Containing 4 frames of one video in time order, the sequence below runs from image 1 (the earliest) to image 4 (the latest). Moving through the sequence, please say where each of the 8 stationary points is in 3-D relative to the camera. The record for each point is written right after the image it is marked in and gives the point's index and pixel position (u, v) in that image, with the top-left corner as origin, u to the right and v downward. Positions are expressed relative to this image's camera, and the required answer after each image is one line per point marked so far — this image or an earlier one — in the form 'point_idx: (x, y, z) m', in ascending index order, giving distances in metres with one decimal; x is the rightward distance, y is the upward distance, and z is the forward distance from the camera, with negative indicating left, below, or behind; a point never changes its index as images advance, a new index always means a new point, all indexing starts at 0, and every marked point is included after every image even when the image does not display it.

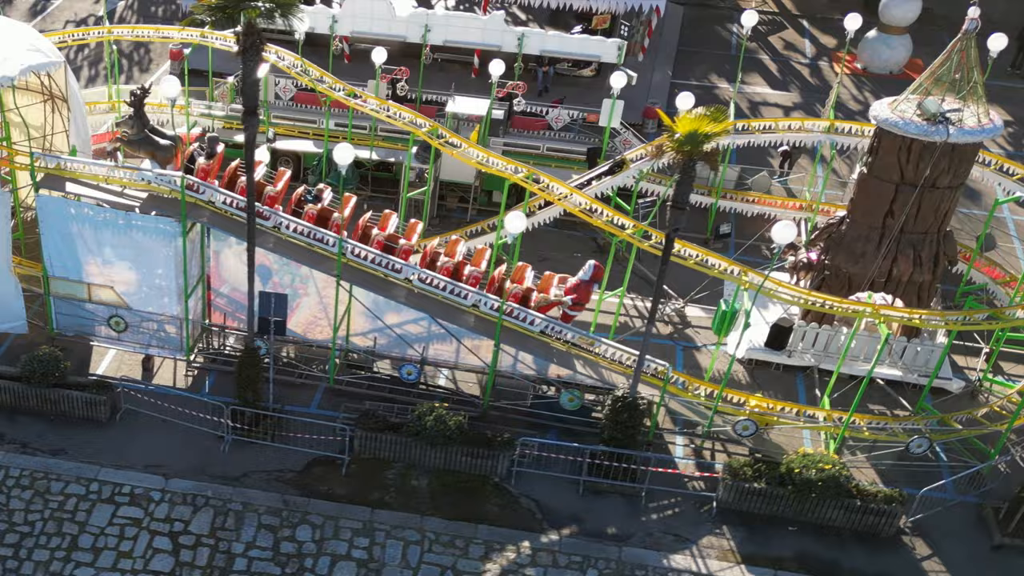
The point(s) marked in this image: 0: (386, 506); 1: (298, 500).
0: (-1.5, -2.6, +18.7) m
1: (-2.6, -2.5, +18.7) m
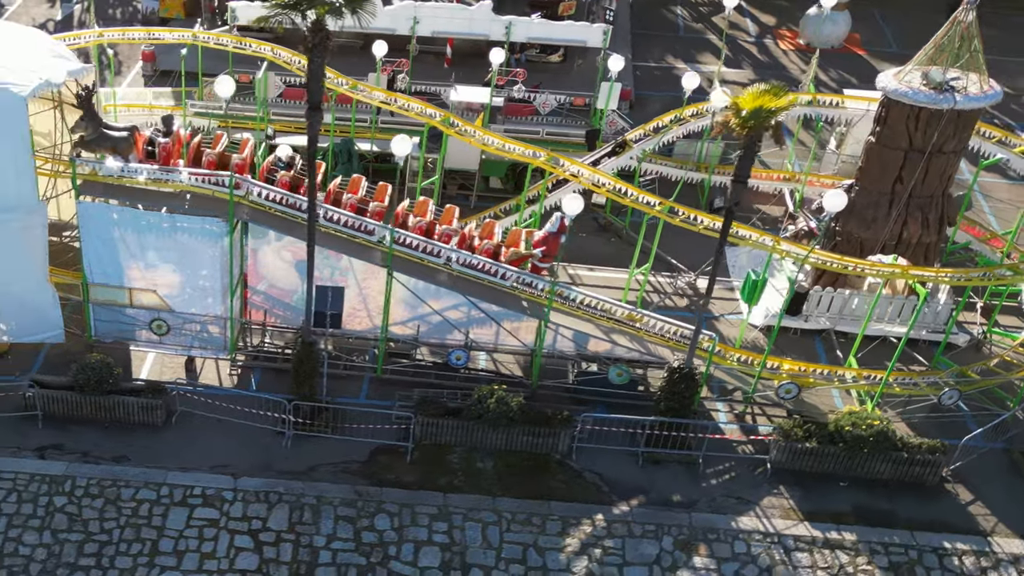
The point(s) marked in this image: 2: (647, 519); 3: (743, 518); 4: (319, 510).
0: (-0.7, -2.5, +19.0) m
1: (-1.7, -2.4, +18.9) m
2: (+1.6, -2.8, +18.8) m
3: (+2.8, -2.8, +19.0) m
4: (-2.3, -2.6, +18.5) m
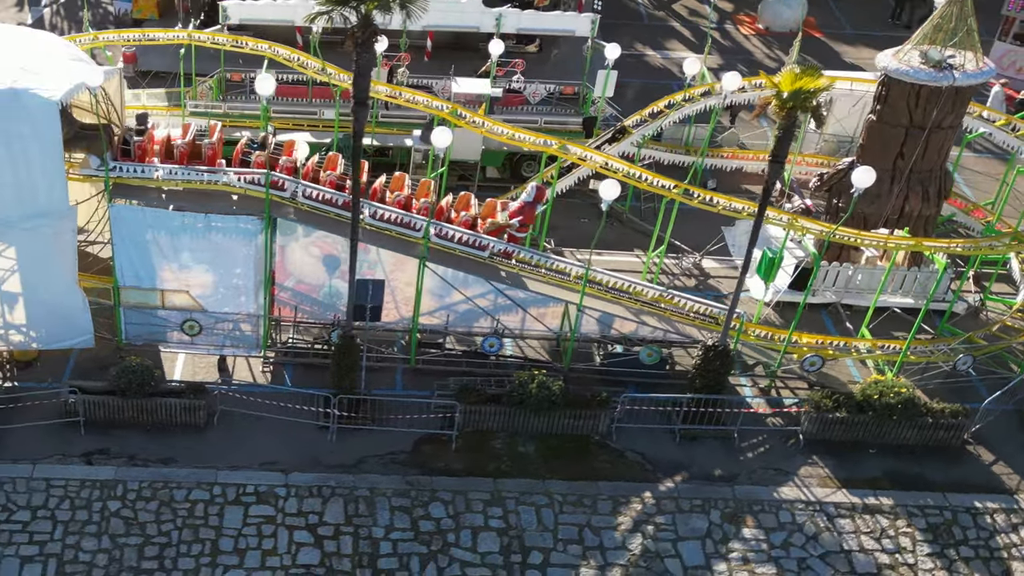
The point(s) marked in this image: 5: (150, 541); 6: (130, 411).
0: (-0.1, -2.3, +19.3) m
1: (-1.1, -2.3, +19.1) m
2: (+2.2, -2.5, +19.3) m
3: (+3.4, -2.5, +19.5) m
4: (-1.6, -2.6, +18.7) m
5: (-4.1, -2.9, +17.7) m
6: (-4.8, -1.5, +19.4) m
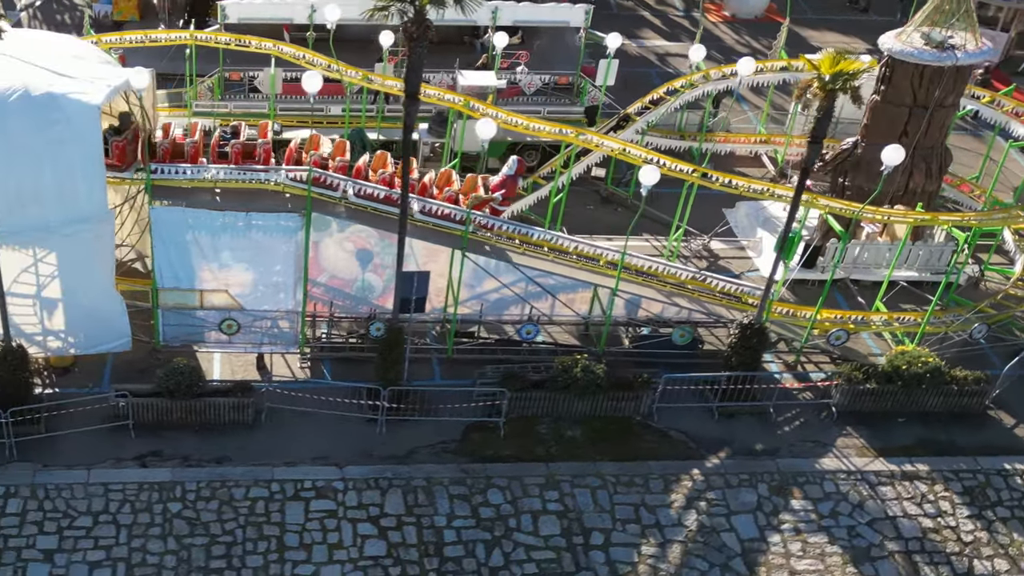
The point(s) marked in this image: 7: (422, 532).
0: (+0.6, -2.1, +19.6) m
1: (-0.5, -2.2, +19.3) m
2: (+2.9, -2.3, +19.7) m
3: (+4.0, -2.2, +20.1) m
4: (-0.9, -2.4, +18.9) m
5: (-3.3, -2.8, +17.7) m
6: (-4.1, -1.5, +19.3) m
7: (-1.0, -2.8, +18.2) m
